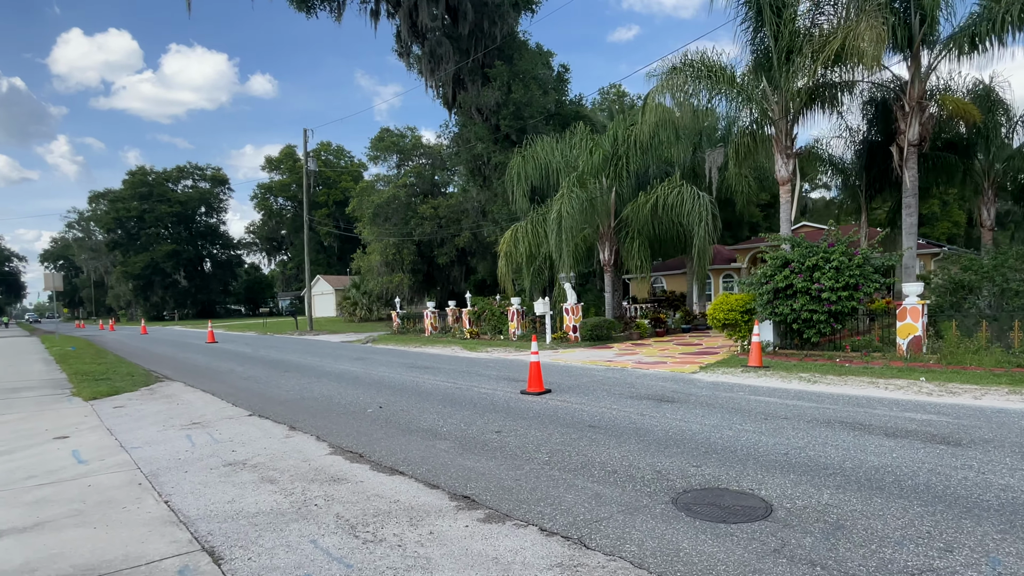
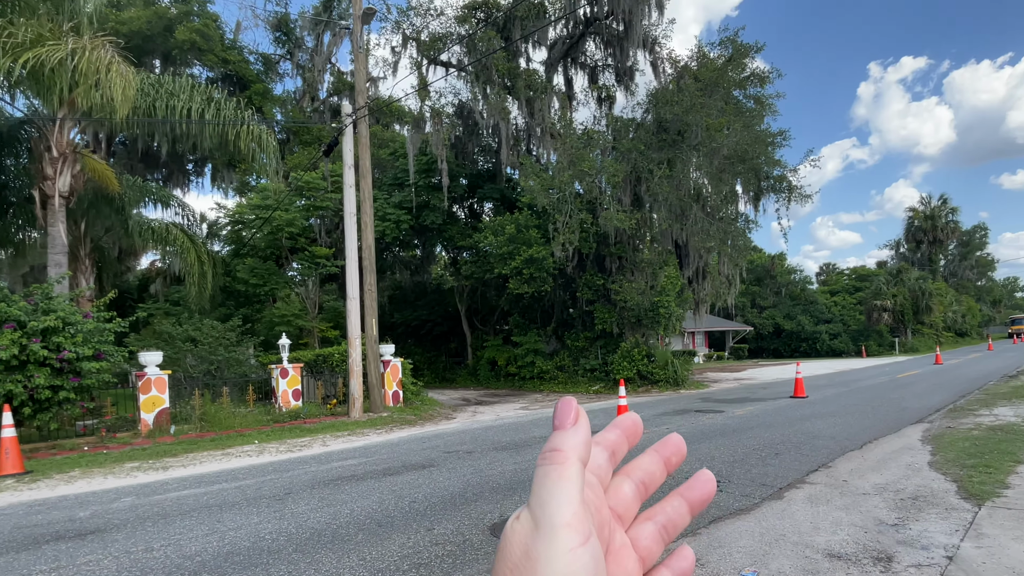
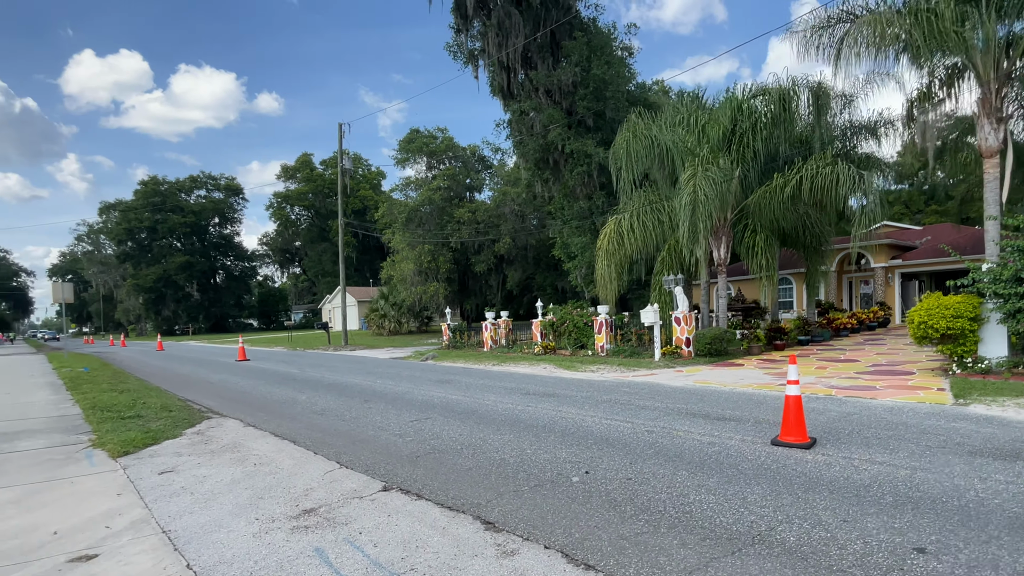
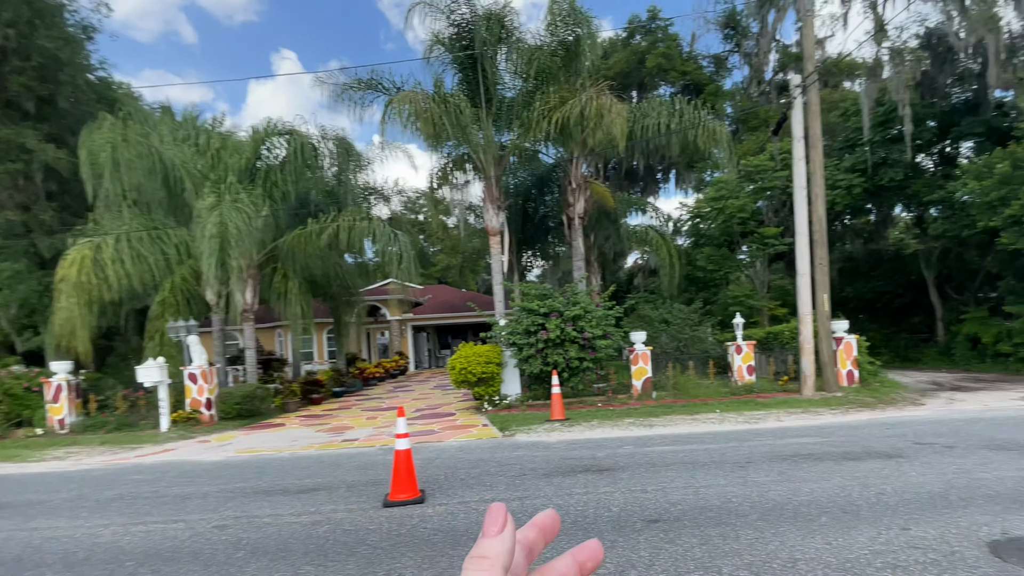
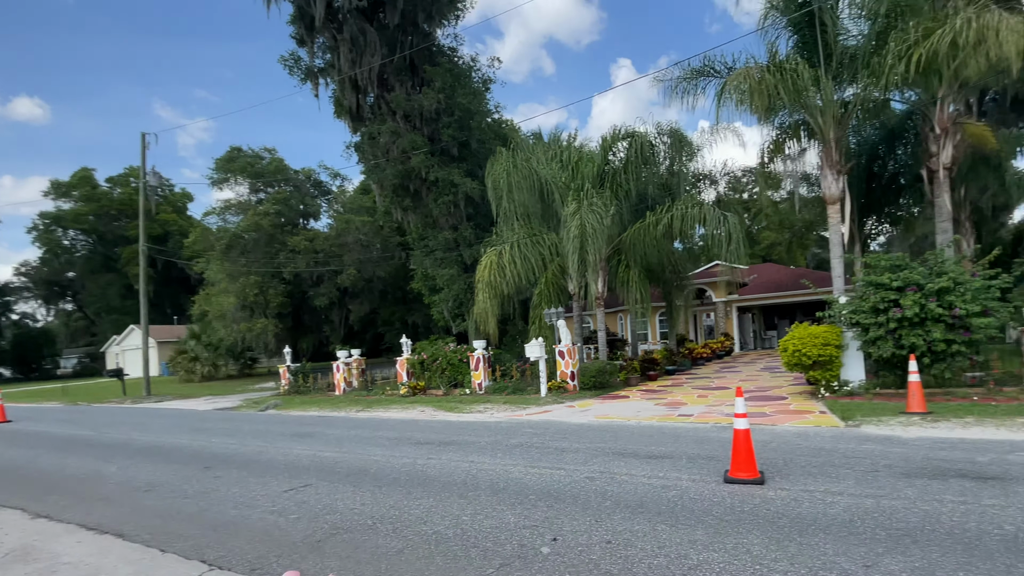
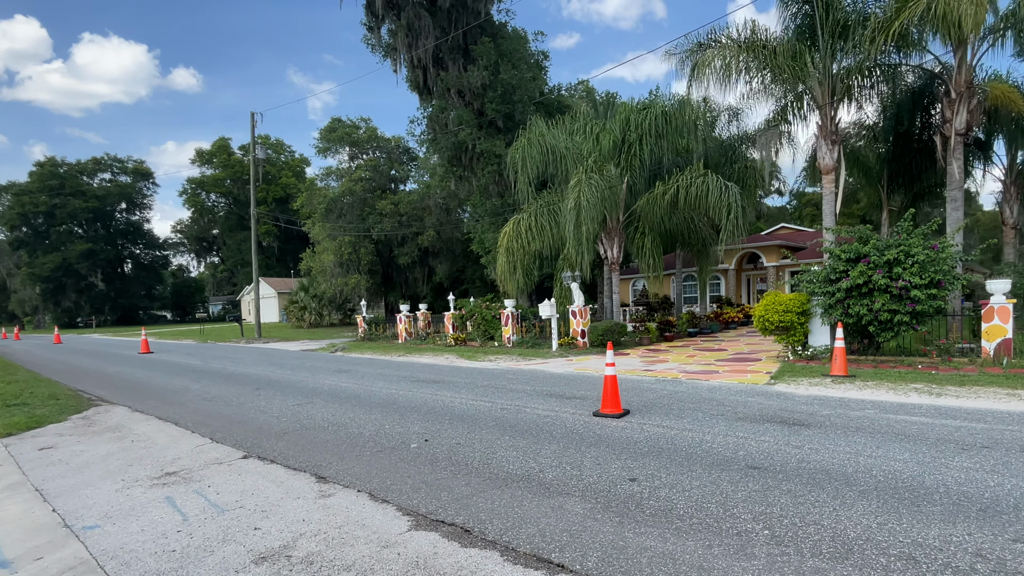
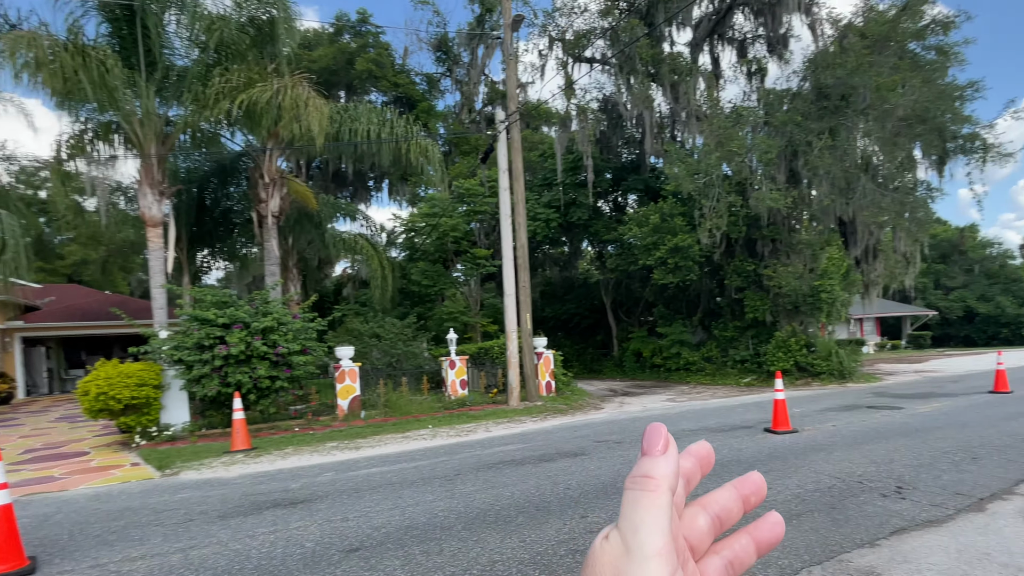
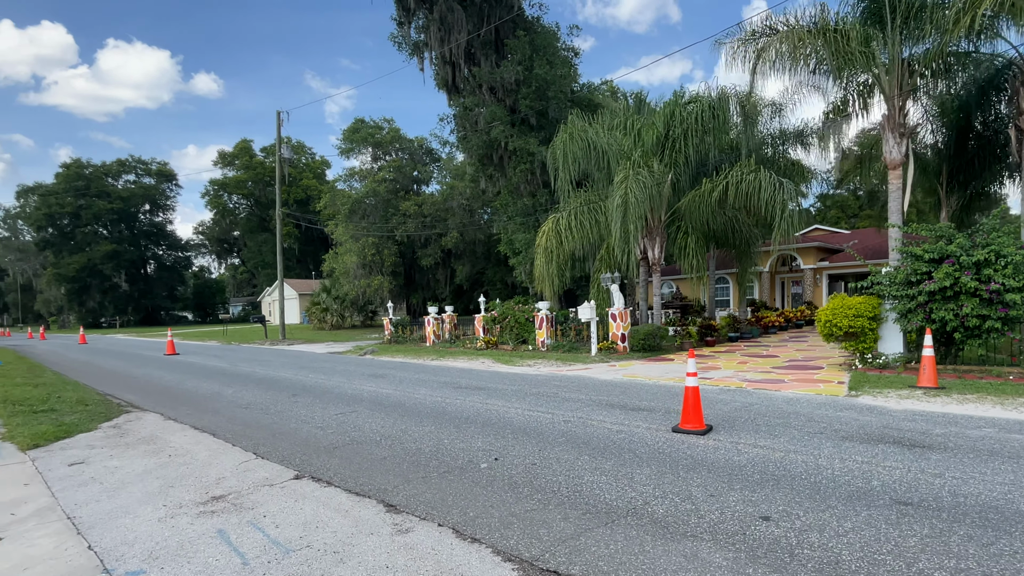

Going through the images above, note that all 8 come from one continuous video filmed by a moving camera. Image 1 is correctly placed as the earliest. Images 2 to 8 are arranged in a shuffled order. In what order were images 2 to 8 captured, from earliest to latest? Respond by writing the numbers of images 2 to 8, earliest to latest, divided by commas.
6, 8, 3, 5, 4, 7, 2
